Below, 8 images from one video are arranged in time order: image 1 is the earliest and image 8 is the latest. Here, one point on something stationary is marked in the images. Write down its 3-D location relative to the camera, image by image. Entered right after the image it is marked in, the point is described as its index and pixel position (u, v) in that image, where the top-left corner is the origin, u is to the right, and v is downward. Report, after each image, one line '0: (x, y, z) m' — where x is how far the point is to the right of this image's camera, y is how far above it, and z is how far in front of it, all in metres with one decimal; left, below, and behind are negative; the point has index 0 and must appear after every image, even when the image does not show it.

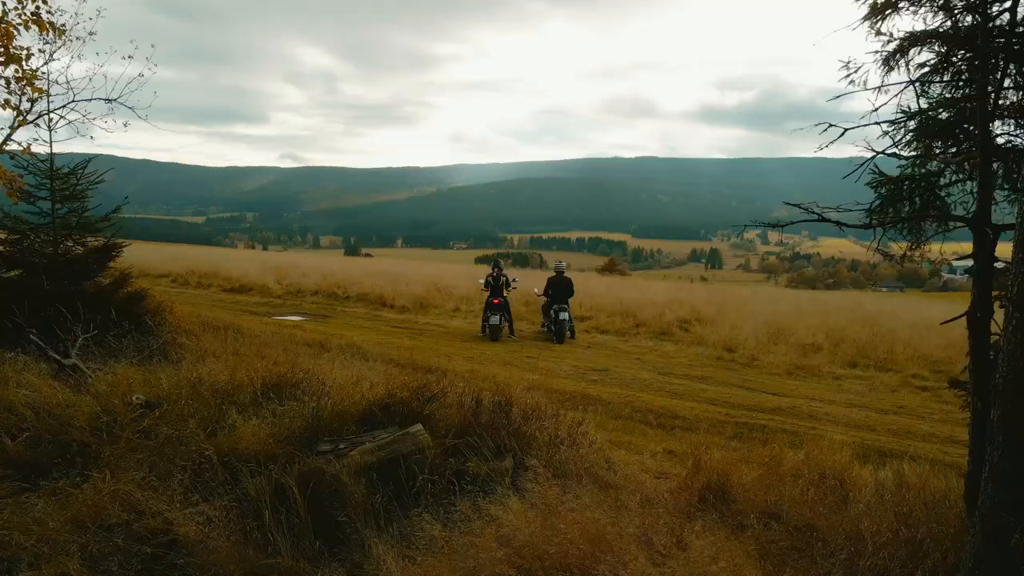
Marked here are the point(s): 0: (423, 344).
0: (-1.4, -0.9, +12.8) m
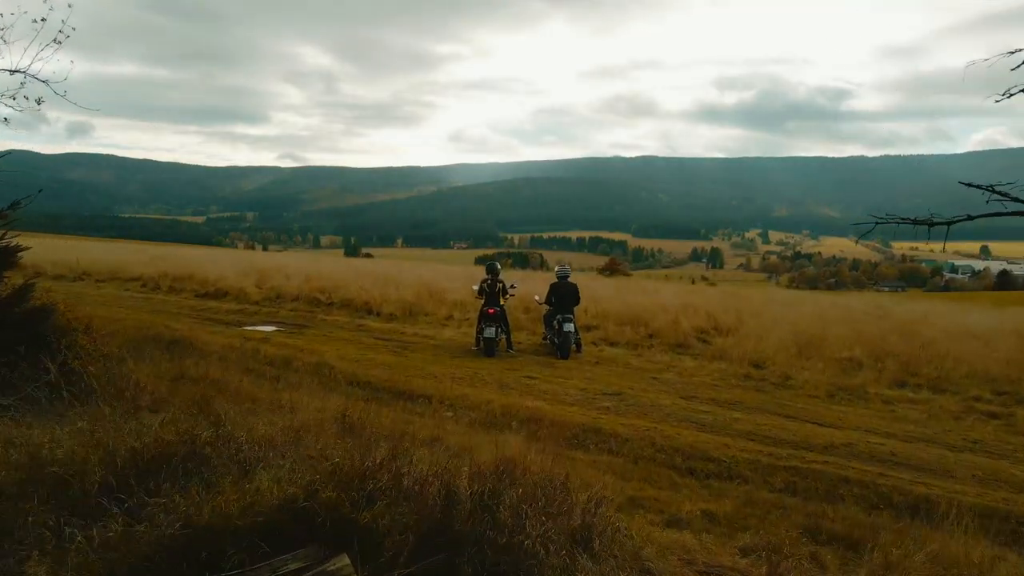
0: (-1.5, -1.0, +11.1) m
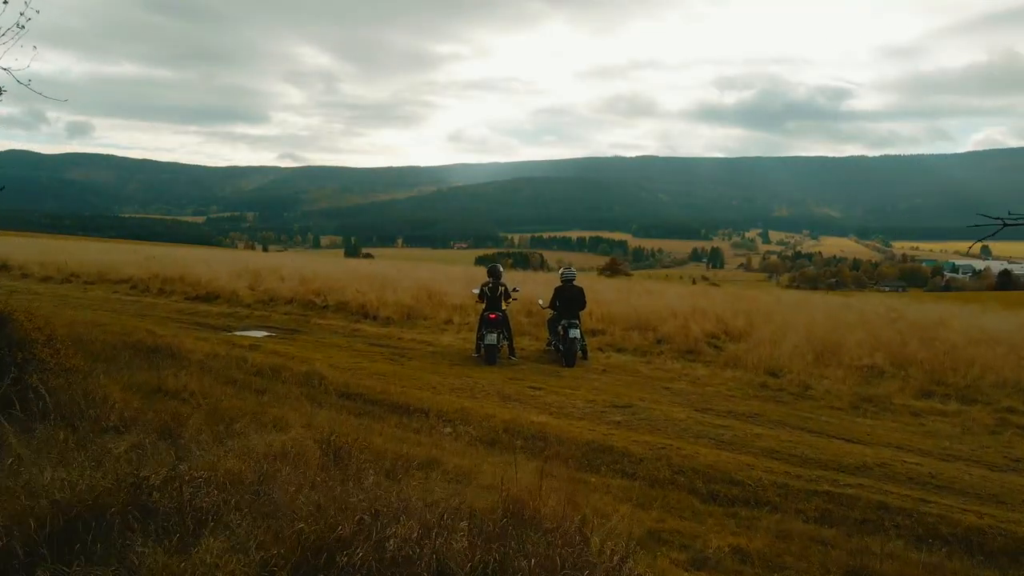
0: (-1.4, -1.1, +10.5) m
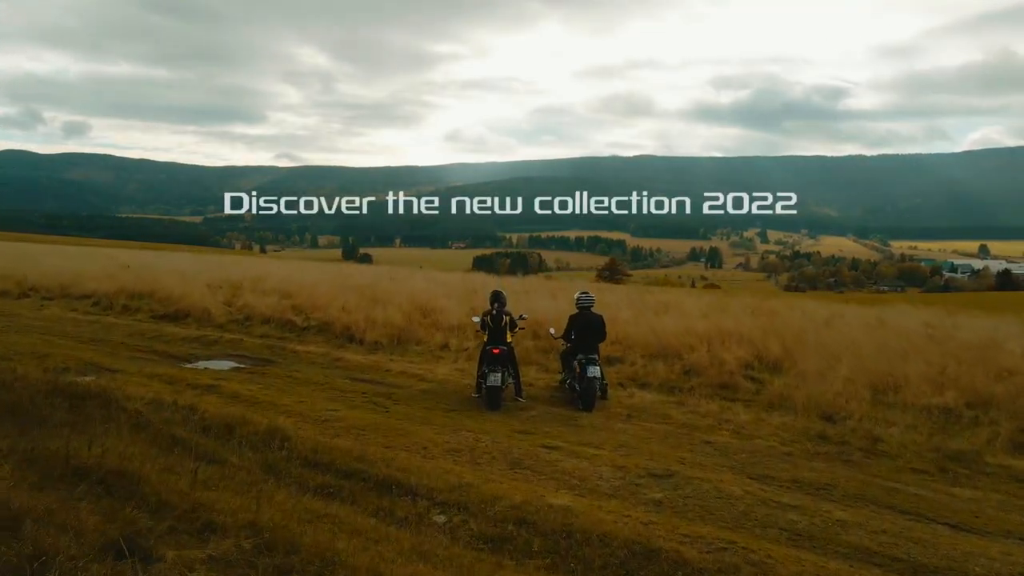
0: (-1.3, -1.4, +8.6) m
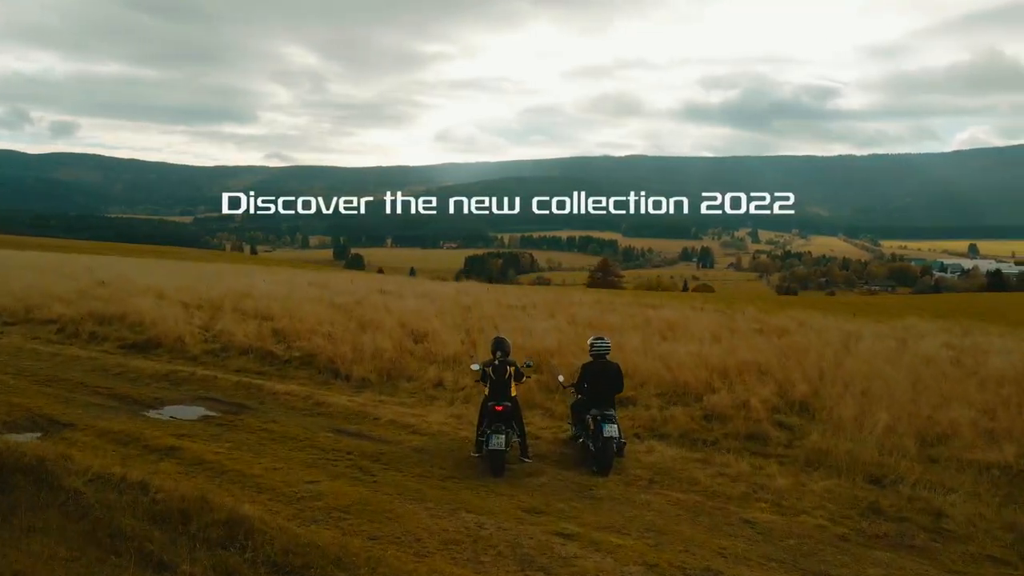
0: (-1.3, -1.9, +7.4) m
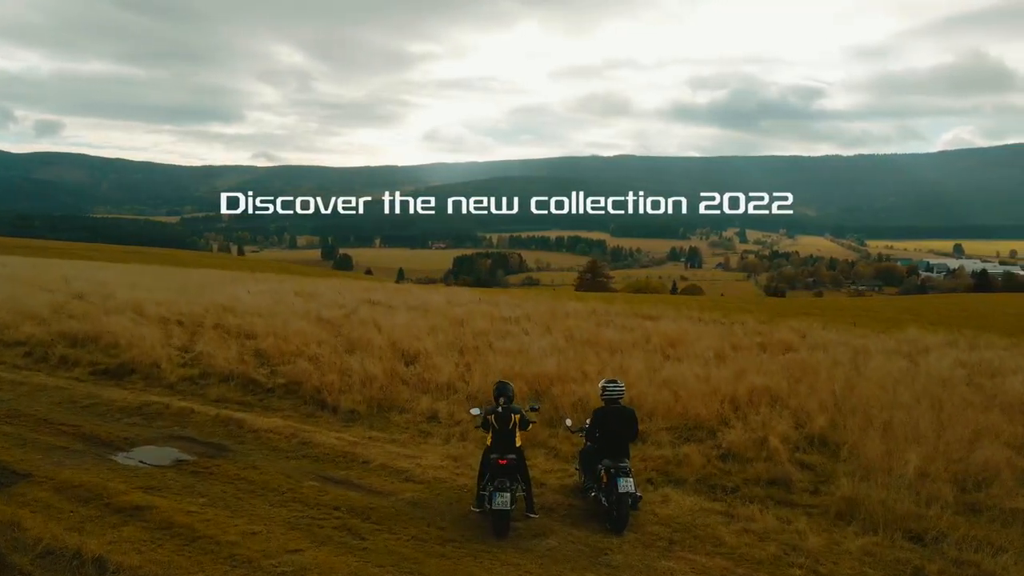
0: (-1.2, -2.3, +6.6) m
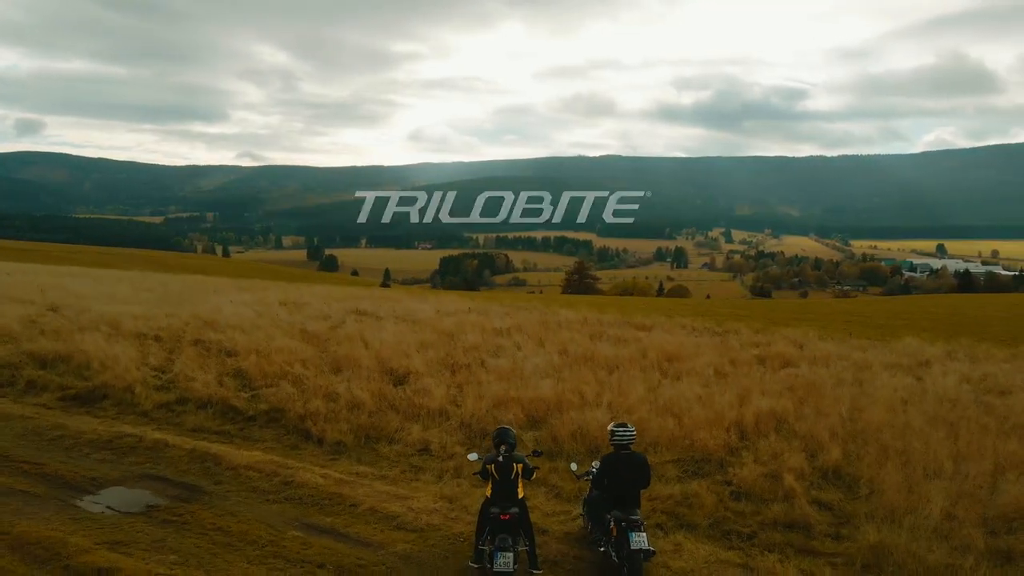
0: (-1.2, -2.7, +5.9) m
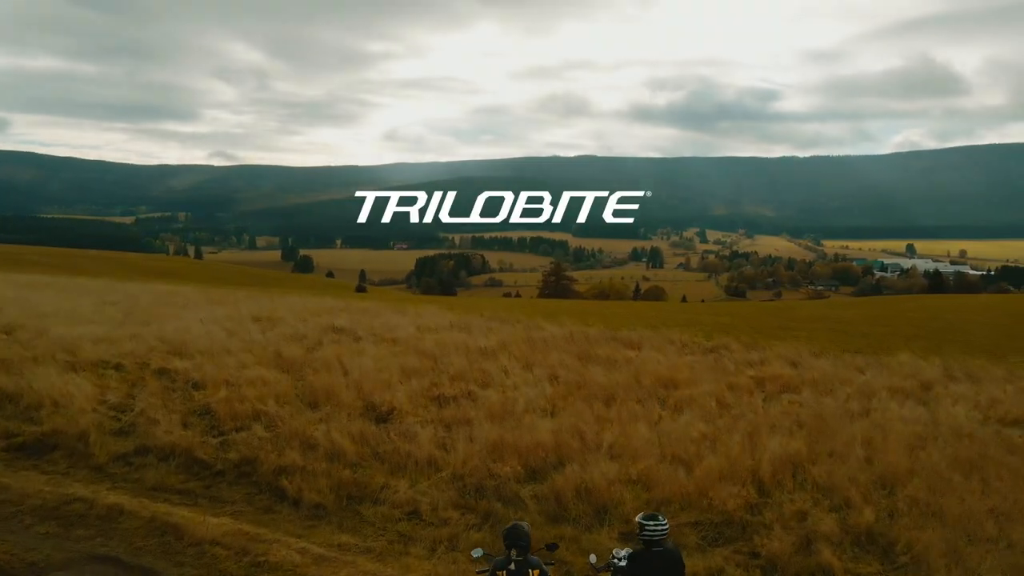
0: (-1.0, -3.2, +4.8) m
